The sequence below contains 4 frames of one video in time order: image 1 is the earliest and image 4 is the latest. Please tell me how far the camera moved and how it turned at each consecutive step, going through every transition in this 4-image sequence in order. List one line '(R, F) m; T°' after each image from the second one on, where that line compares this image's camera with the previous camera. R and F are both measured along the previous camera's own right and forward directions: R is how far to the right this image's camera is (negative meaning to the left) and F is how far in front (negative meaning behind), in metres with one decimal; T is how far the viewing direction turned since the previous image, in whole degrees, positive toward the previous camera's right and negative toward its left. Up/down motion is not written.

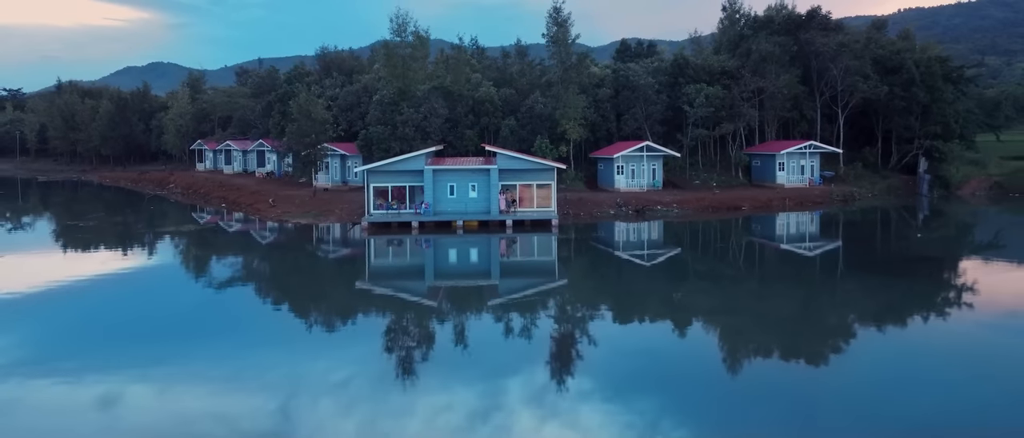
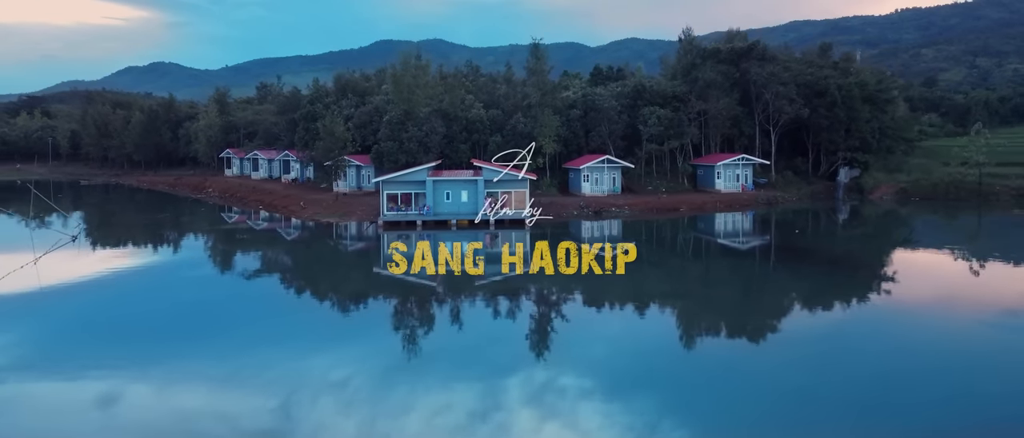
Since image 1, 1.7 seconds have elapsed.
(+0.4, -3.4) m; 0°
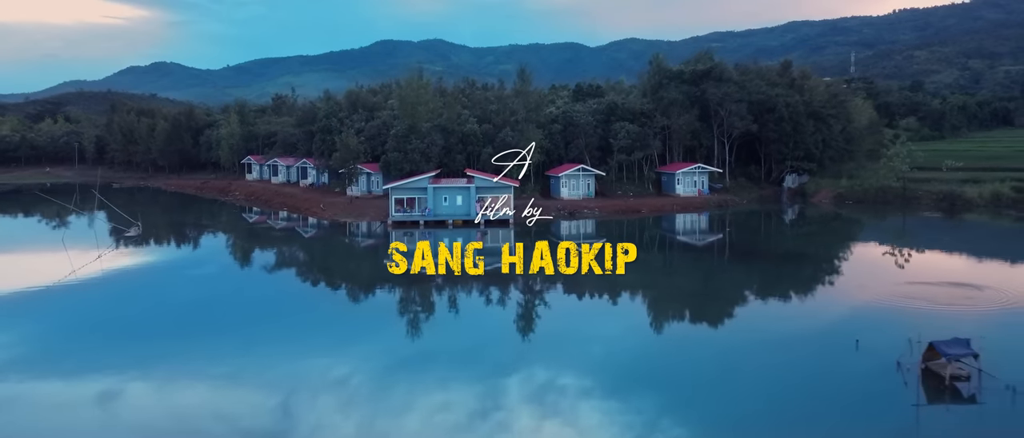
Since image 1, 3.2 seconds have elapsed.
(+0.3, -3.1) m; 0°
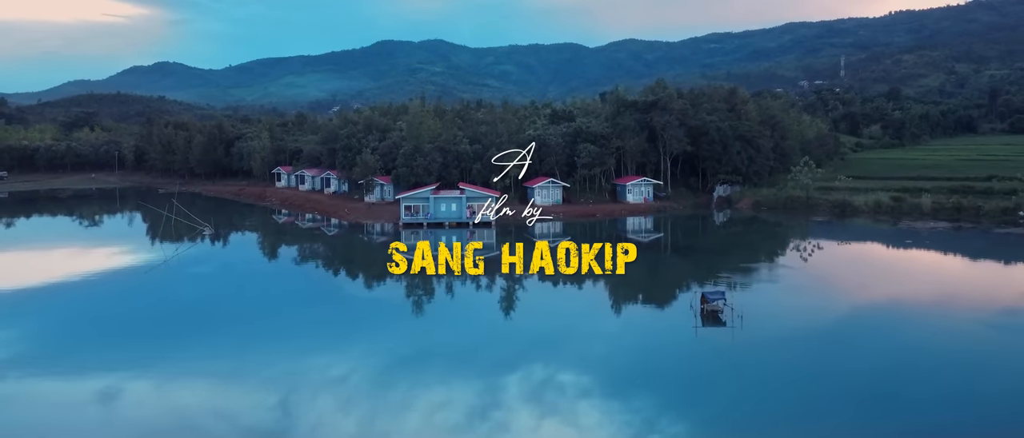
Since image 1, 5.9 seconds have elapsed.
(+0.6, -5.7) m; 0°
